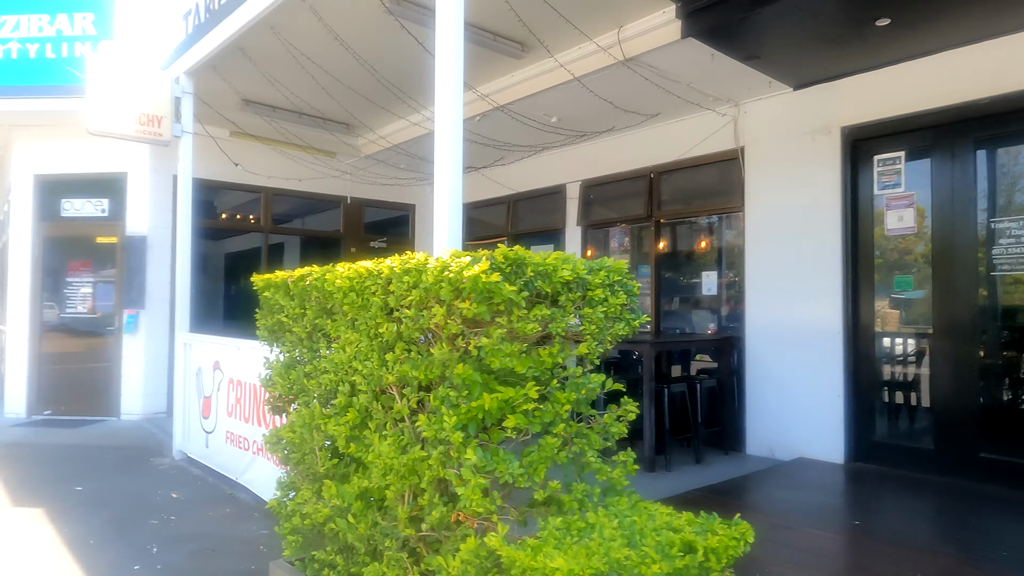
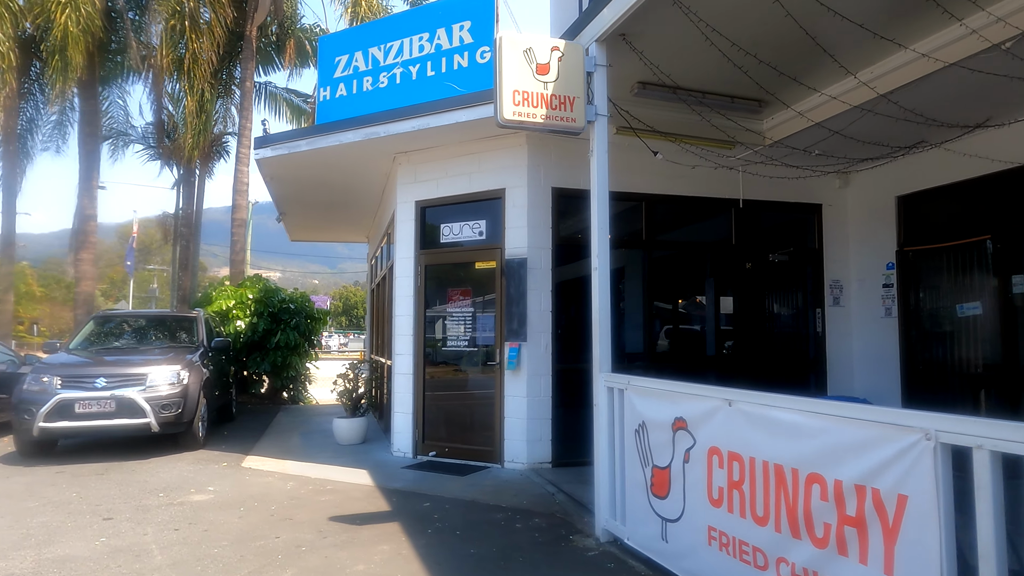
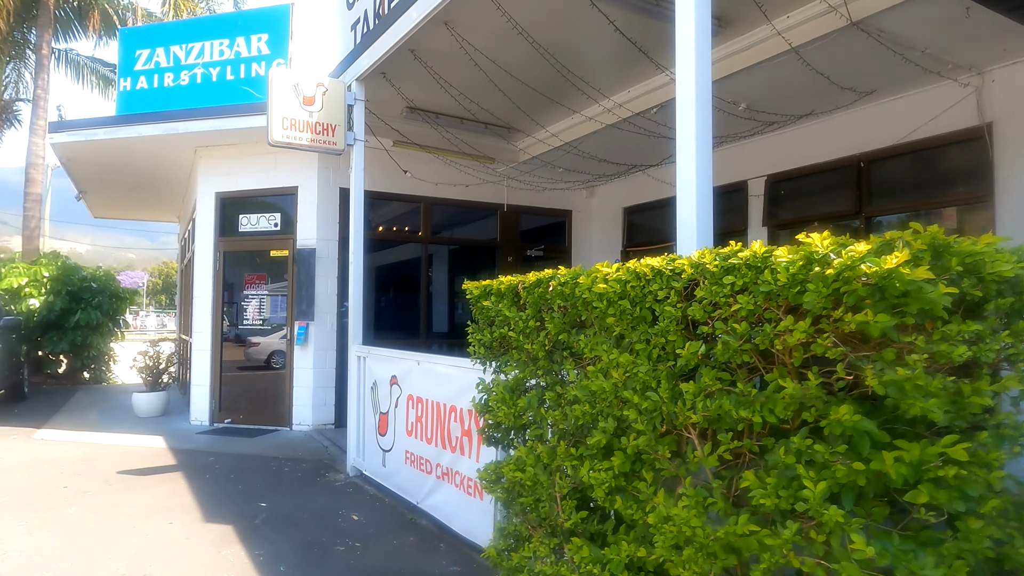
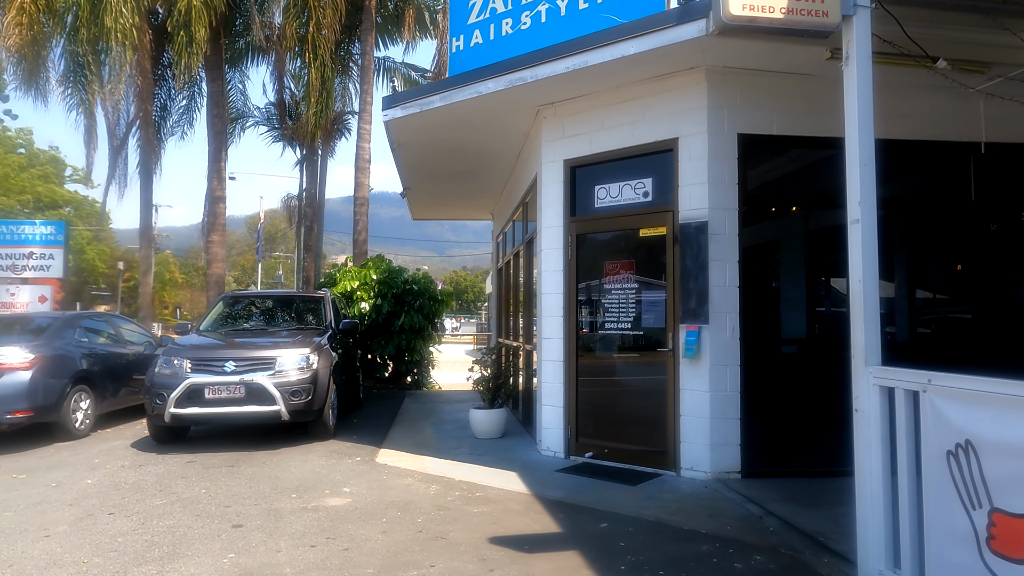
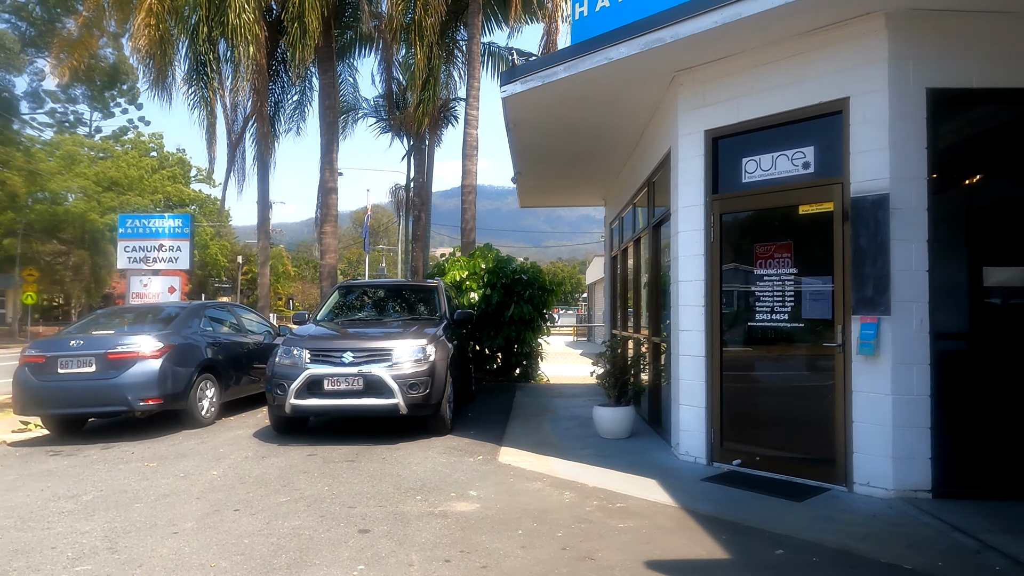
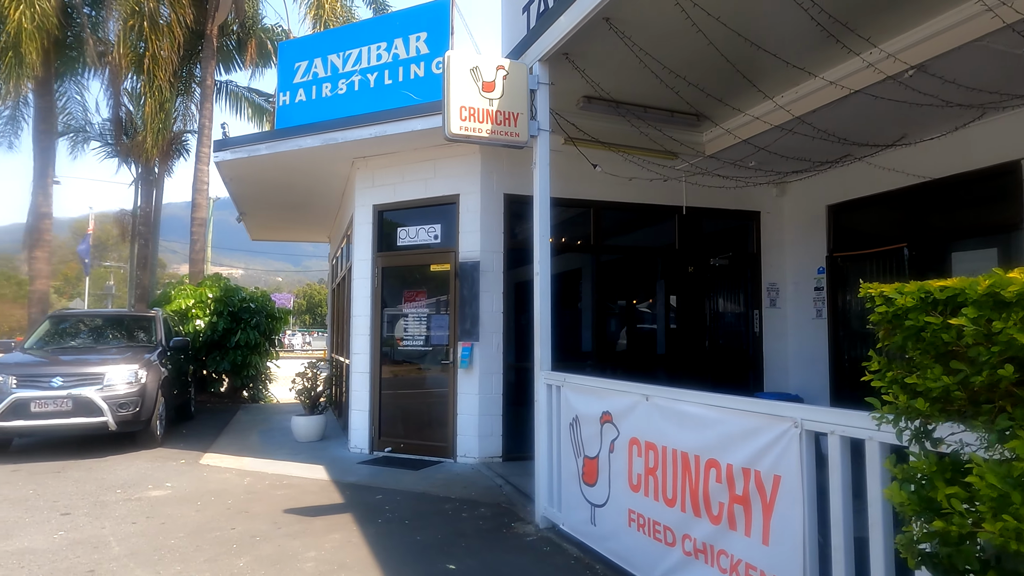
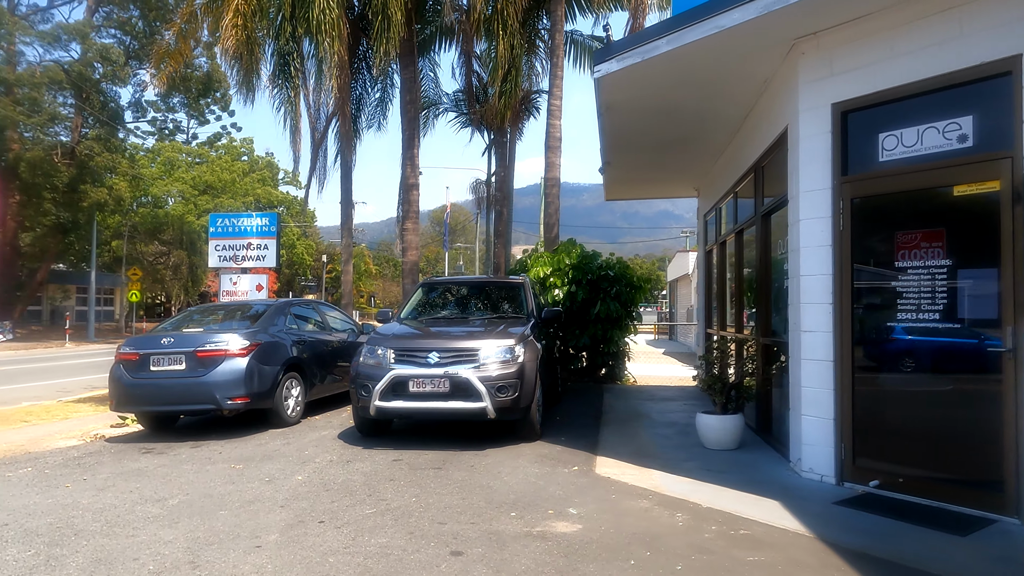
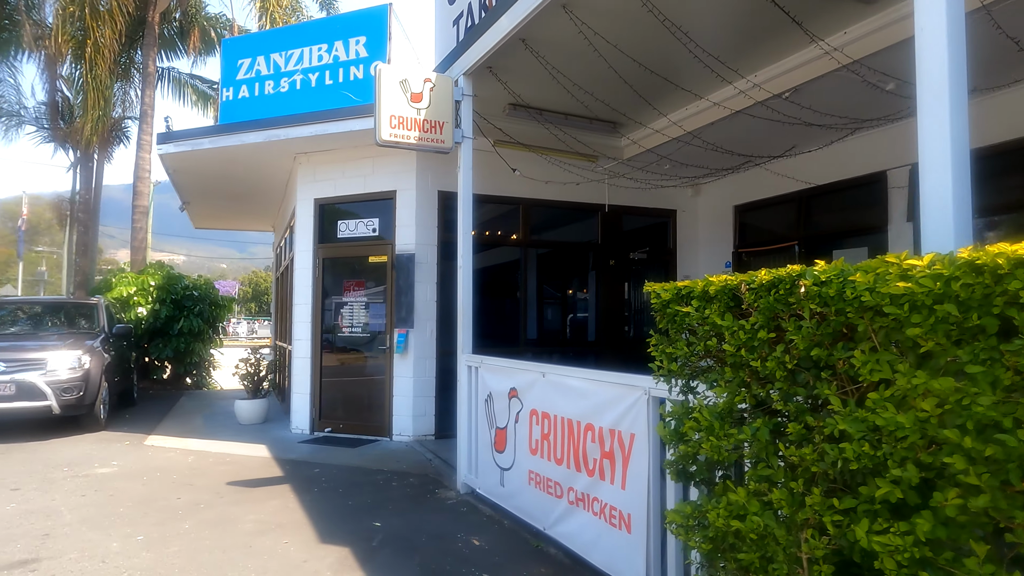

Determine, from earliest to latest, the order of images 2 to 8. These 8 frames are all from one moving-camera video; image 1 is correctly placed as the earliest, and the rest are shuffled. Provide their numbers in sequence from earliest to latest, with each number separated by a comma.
3, 8, 6, 2, 4, 5, 7
